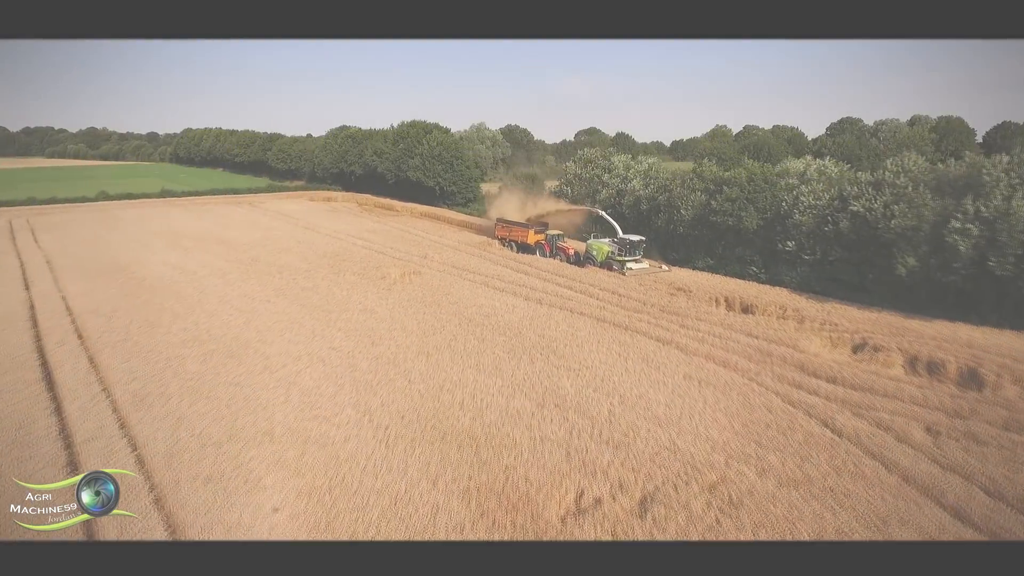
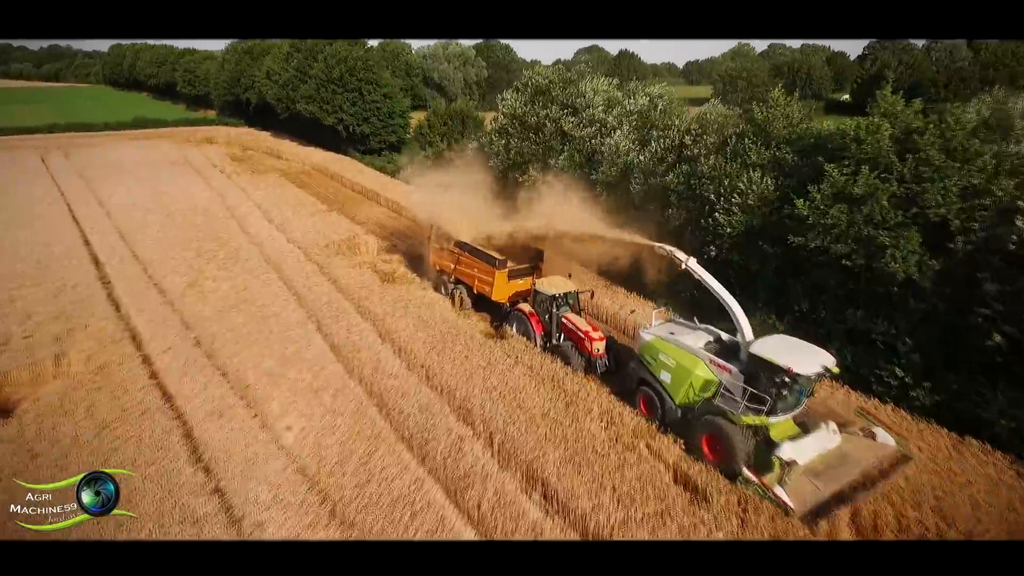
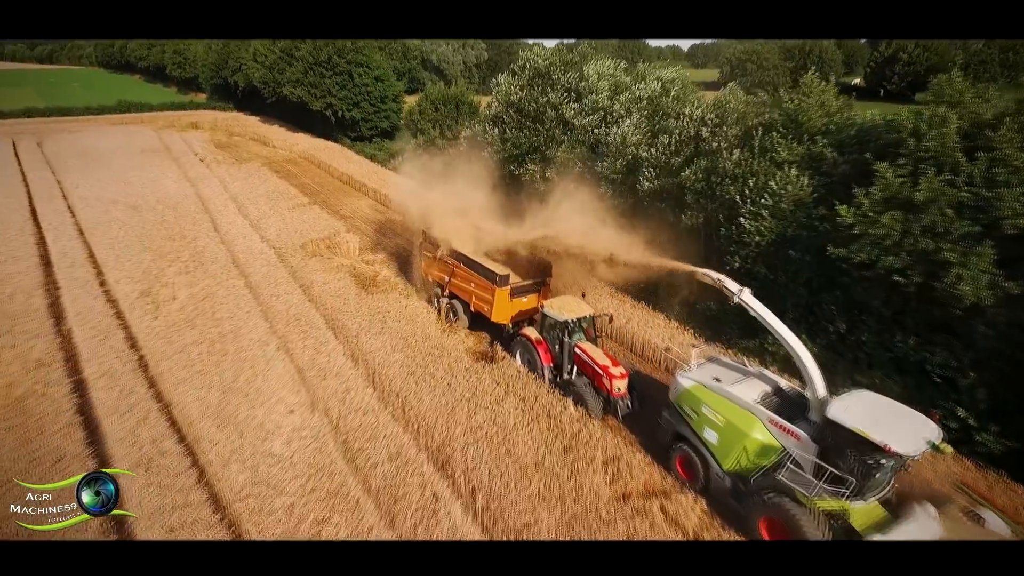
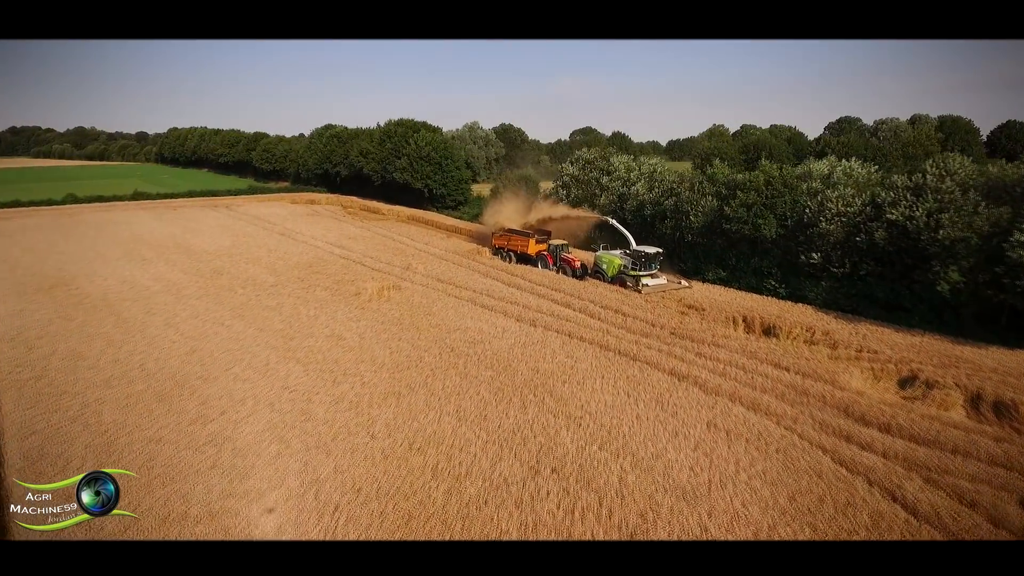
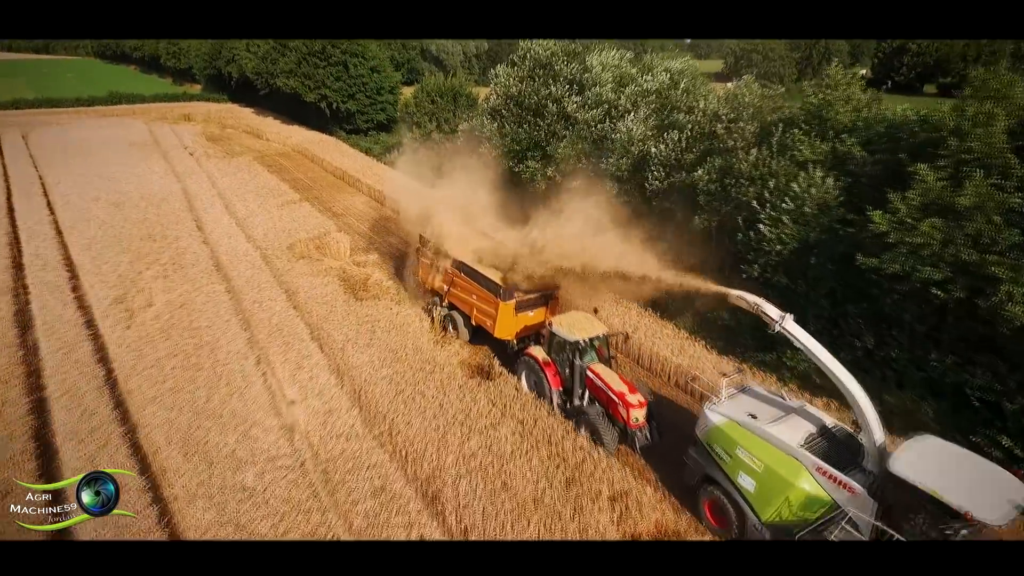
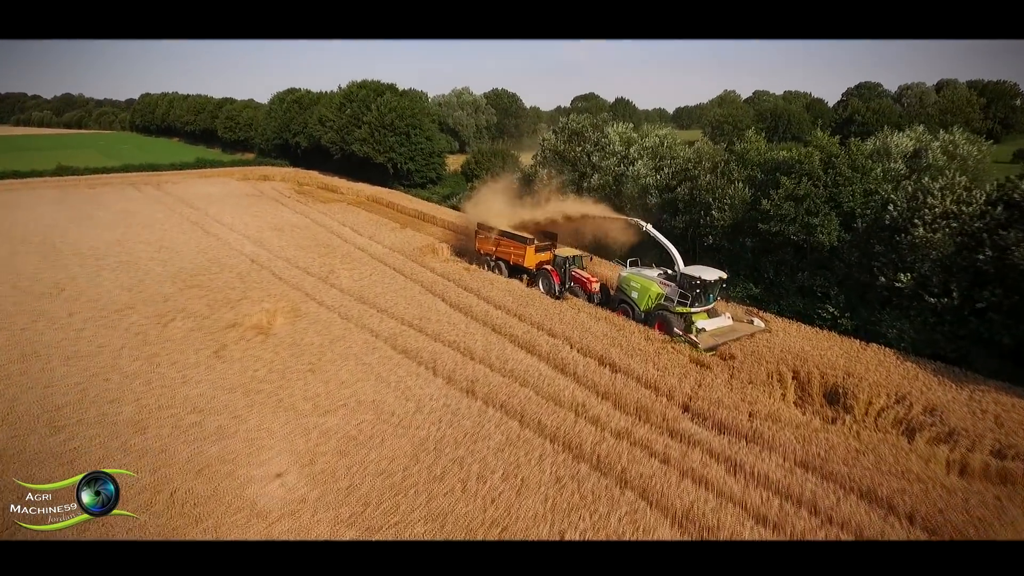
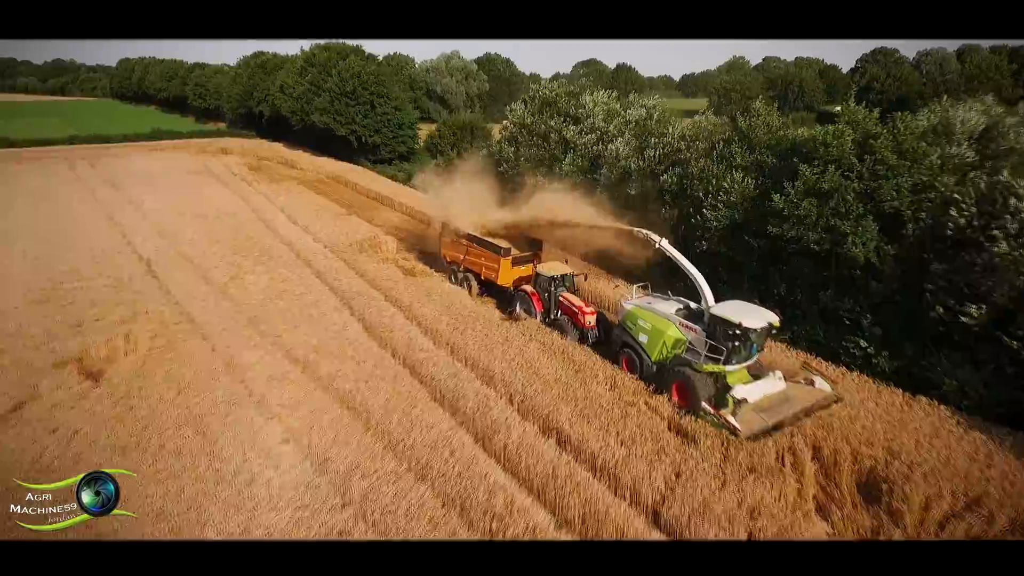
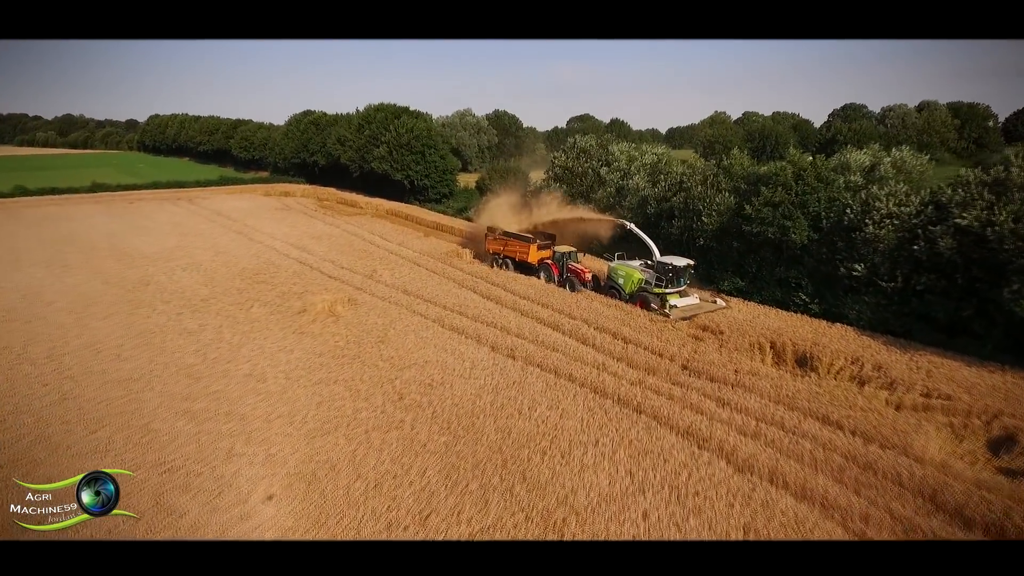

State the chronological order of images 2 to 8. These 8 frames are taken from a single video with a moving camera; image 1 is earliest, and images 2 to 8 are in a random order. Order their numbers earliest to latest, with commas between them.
4, 8, 6, 7, 2, 3, 5
